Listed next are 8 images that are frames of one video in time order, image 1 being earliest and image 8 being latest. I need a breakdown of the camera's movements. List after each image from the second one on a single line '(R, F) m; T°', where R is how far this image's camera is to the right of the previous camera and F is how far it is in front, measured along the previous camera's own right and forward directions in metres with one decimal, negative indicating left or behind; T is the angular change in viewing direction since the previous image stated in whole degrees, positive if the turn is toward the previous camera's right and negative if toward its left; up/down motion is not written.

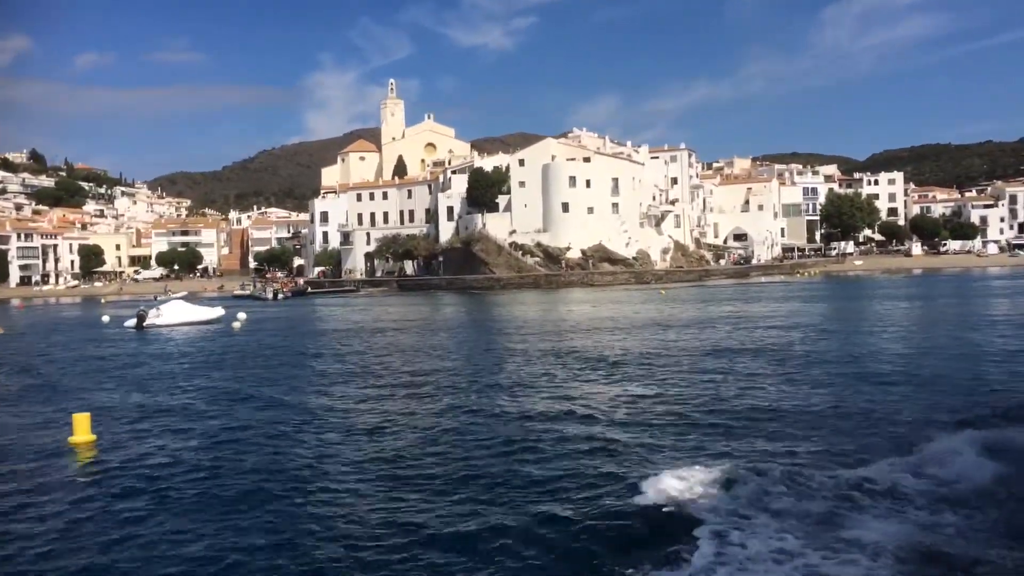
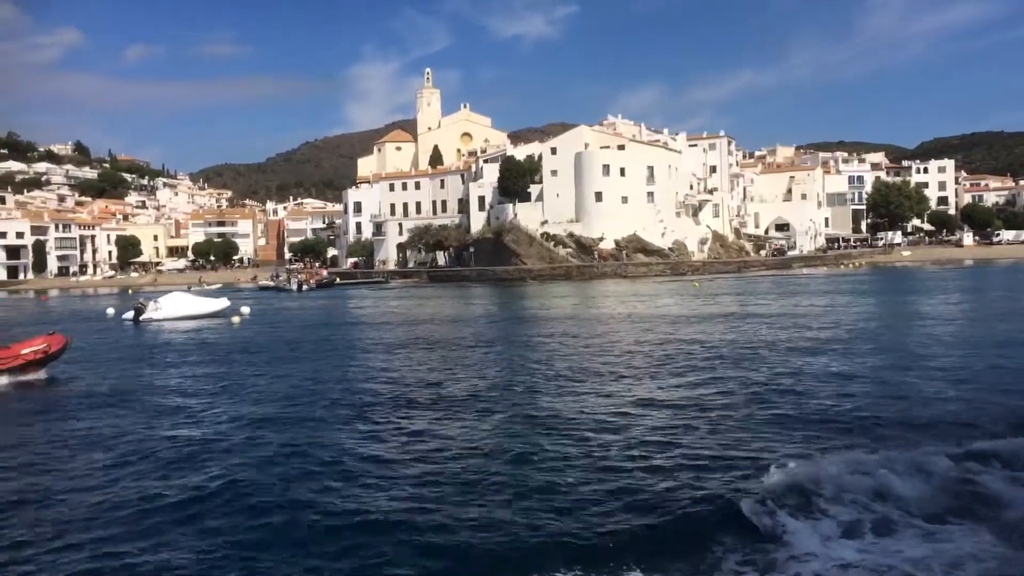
(+0.6, +1.4) m; -3°
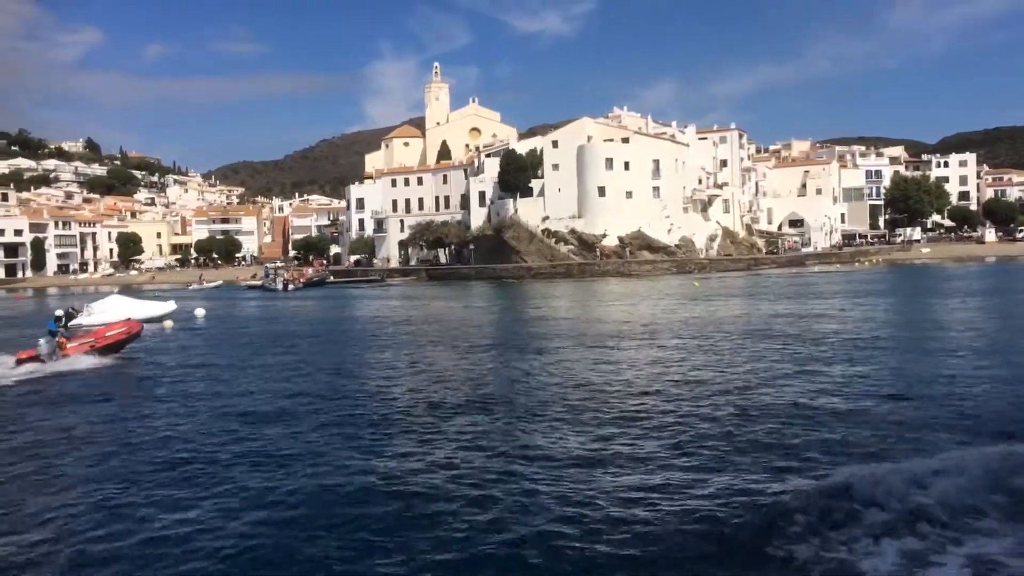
(+1.1, +2.0) m; -1°
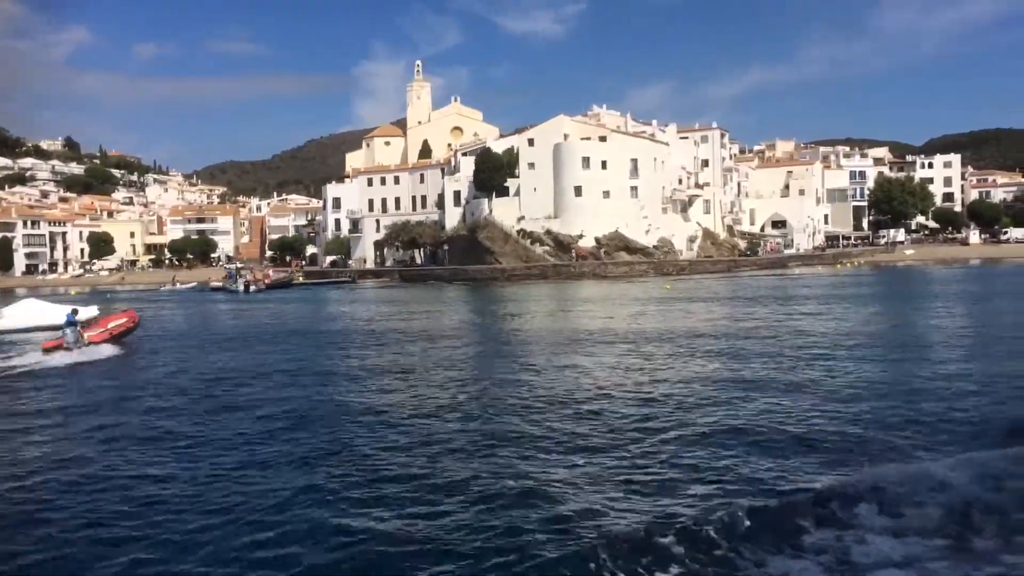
(+0.9, +1.4) m; +1°
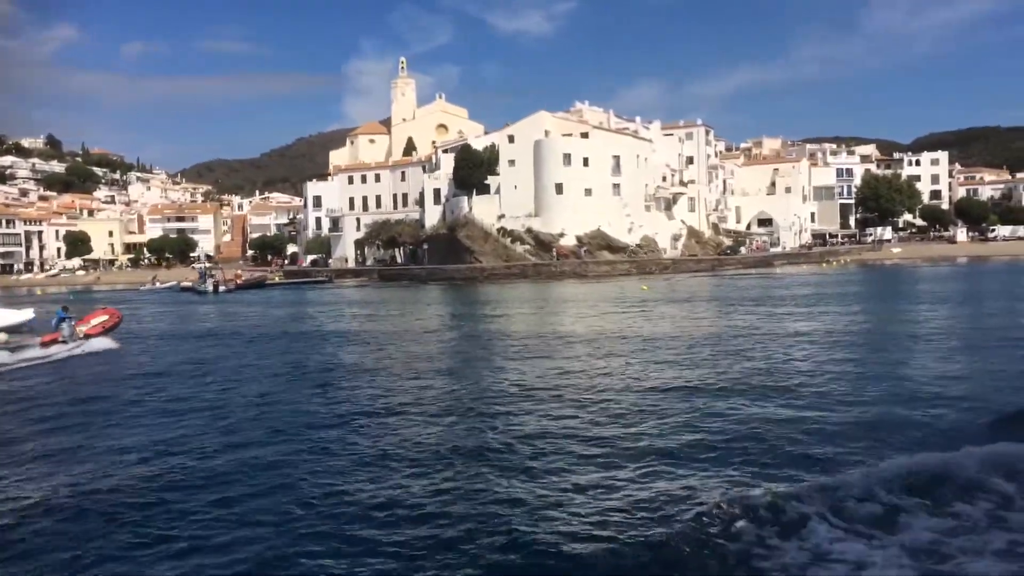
(+0.6, +1.1) m; +1°
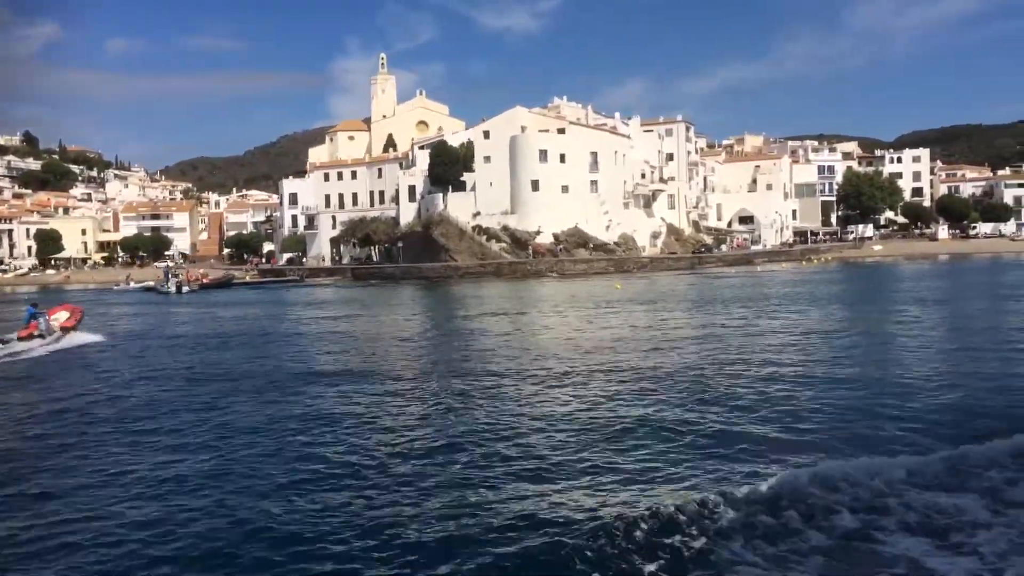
(+0.6, +1.0) m; +1°
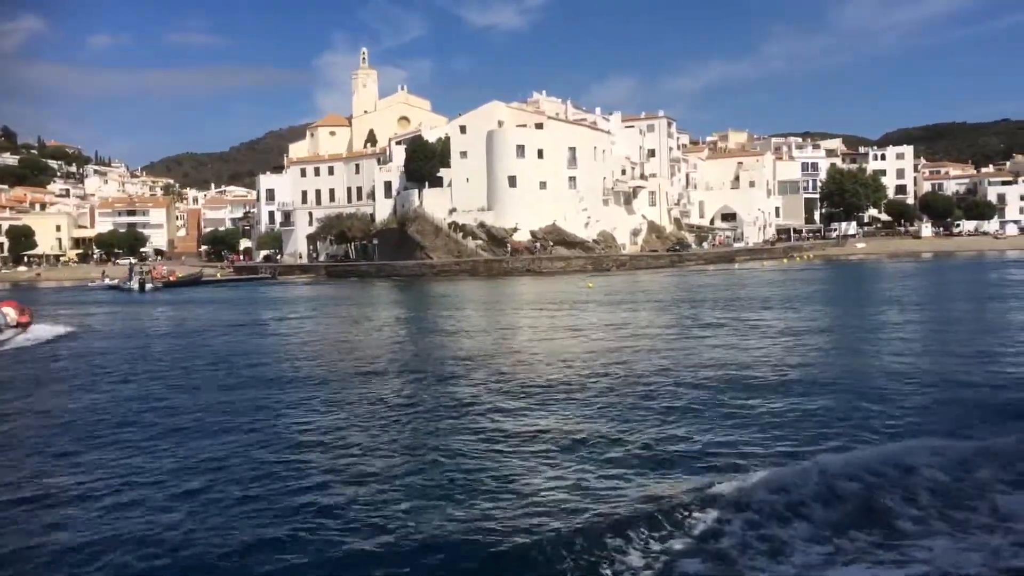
(+0.6, +1.0) m; +1°
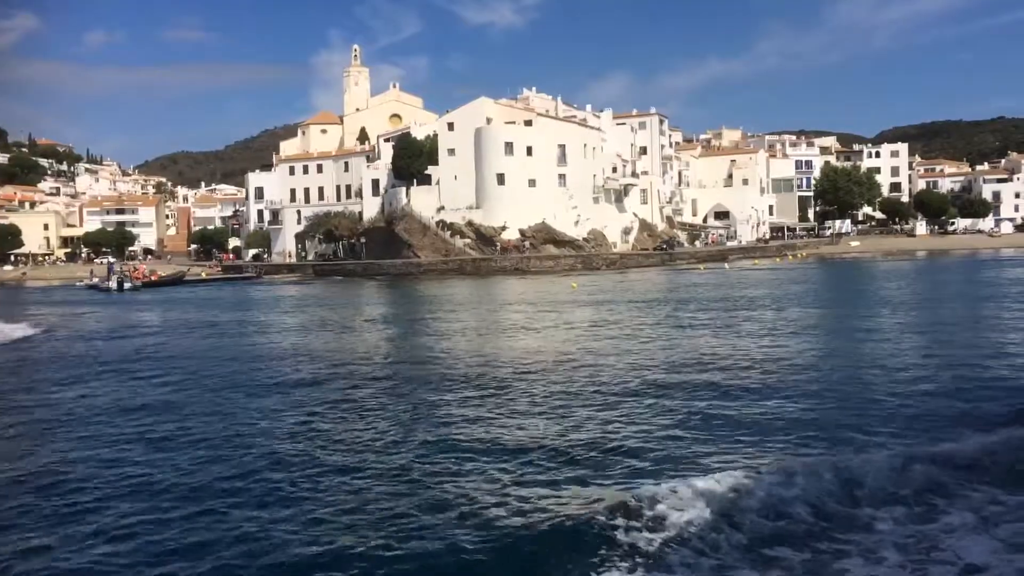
(+0.4, +0.7) m; 0°
